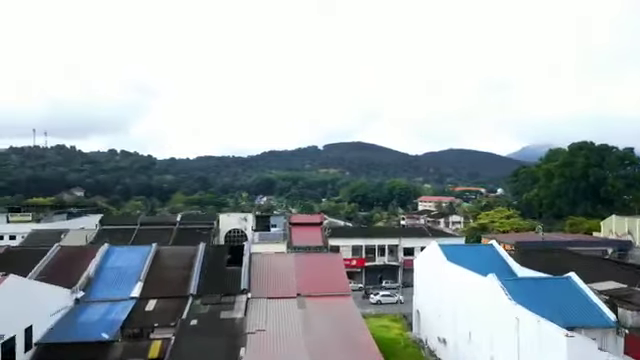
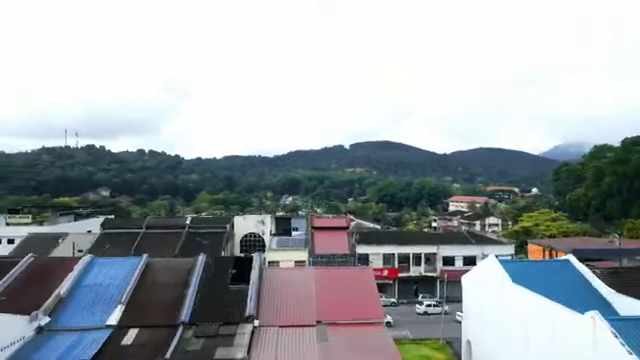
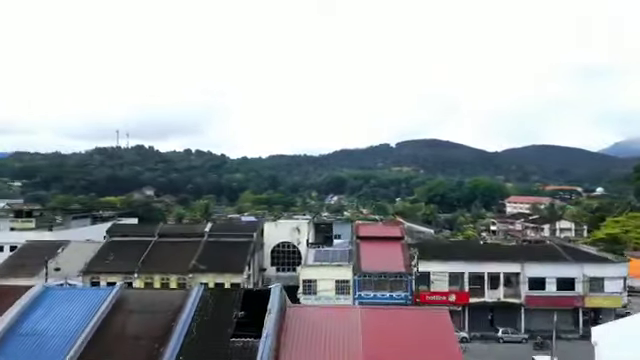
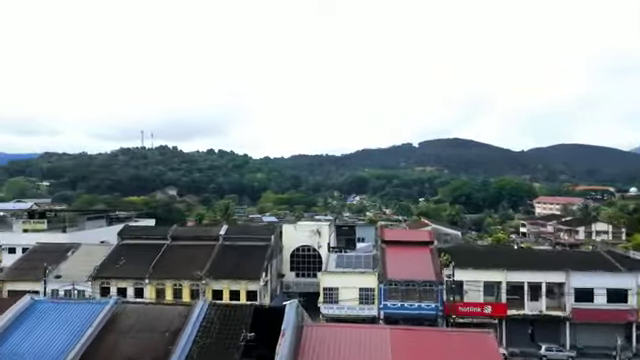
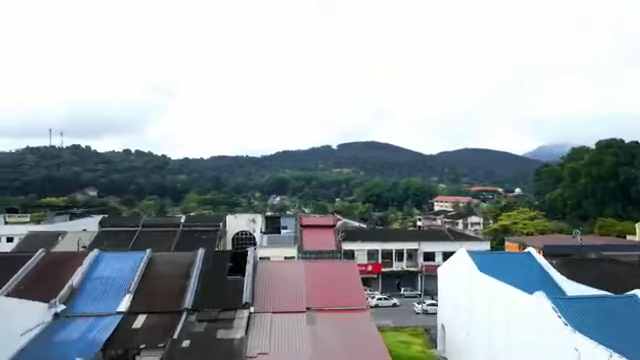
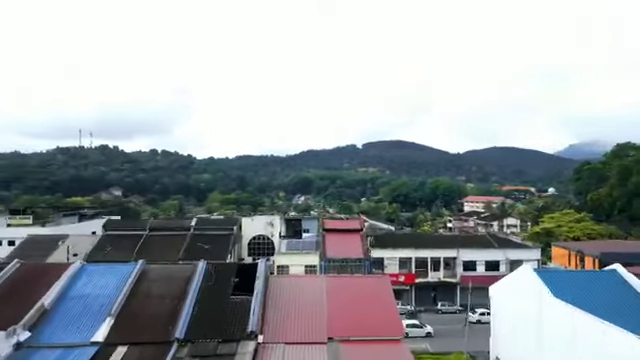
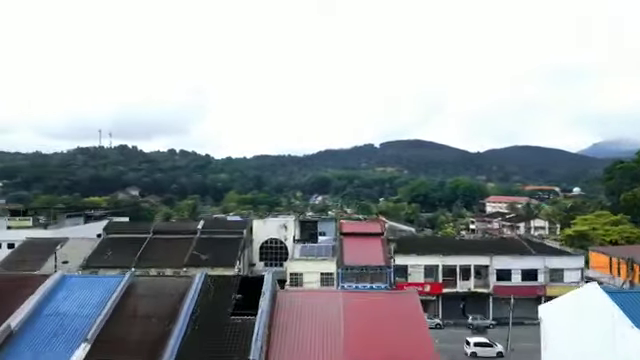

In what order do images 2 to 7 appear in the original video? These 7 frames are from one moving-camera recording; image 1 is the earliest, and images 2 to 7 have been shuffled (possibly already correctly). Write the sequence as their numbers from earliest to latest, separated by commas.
5, 2, 6, 7, 3, 4
